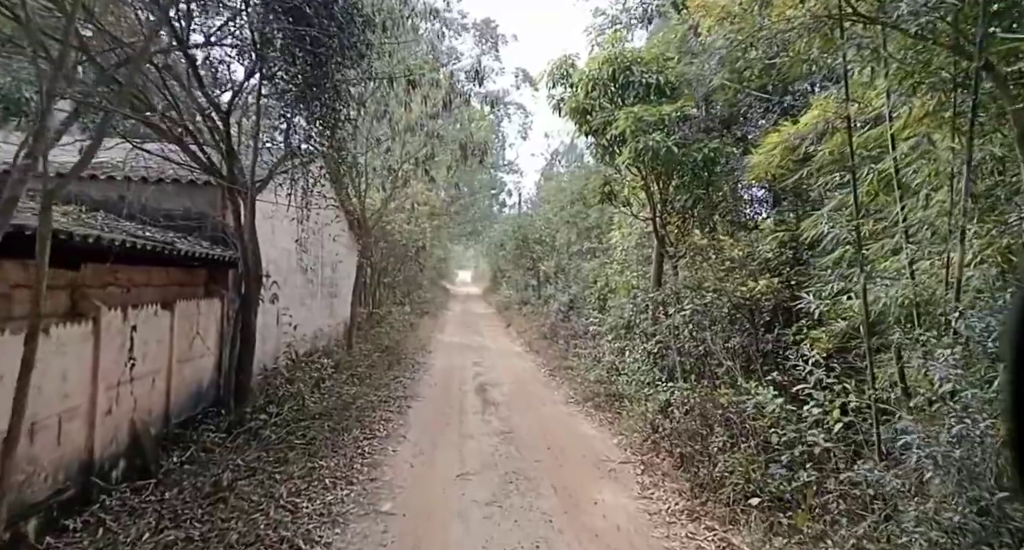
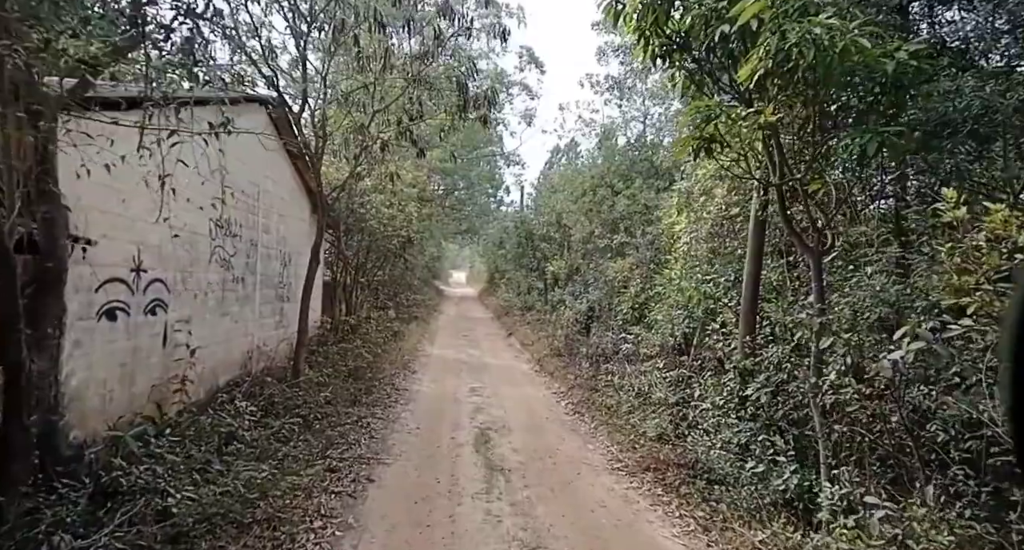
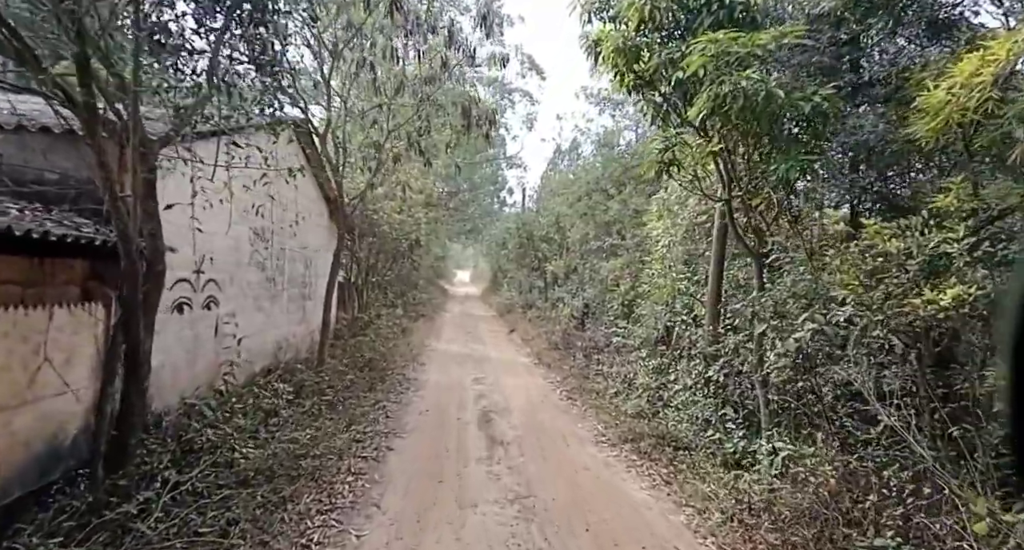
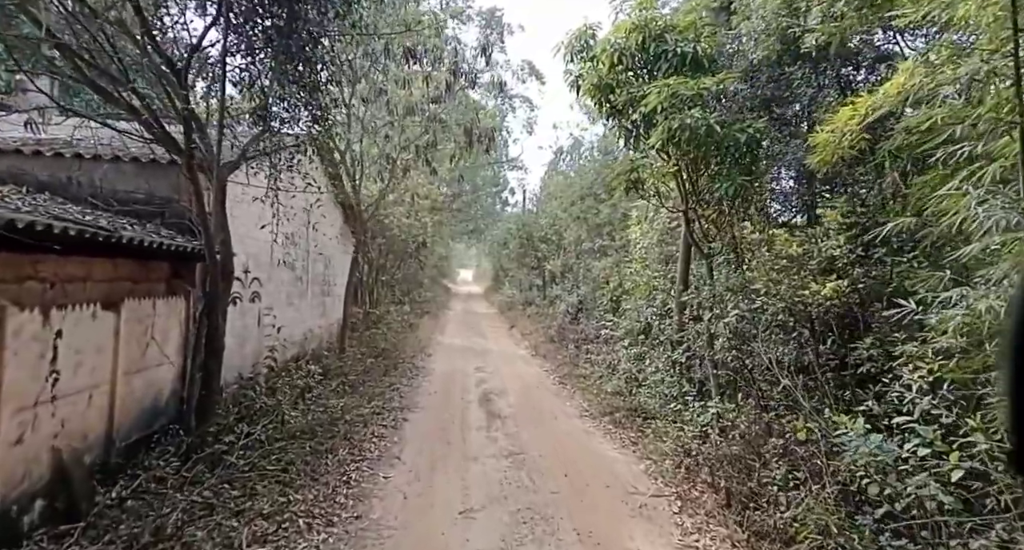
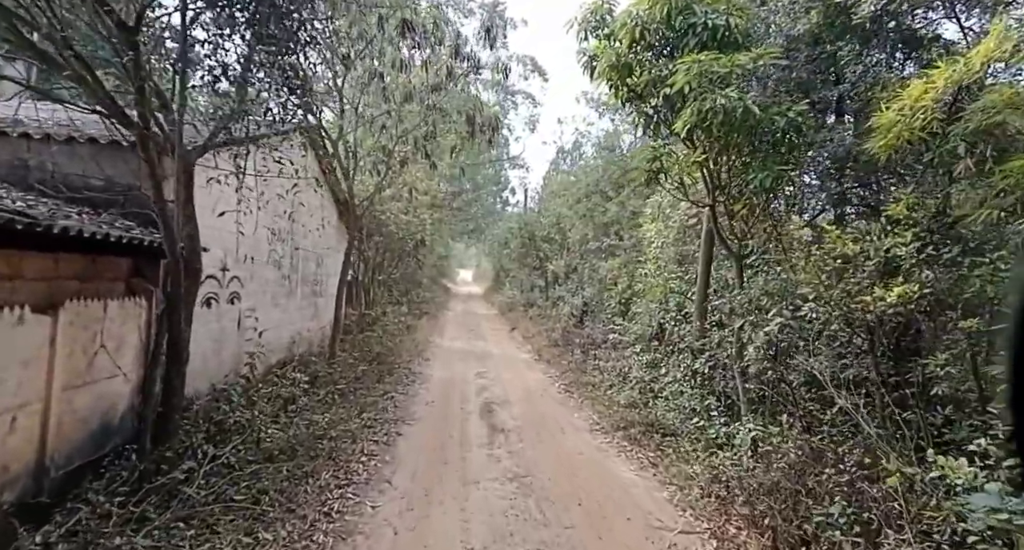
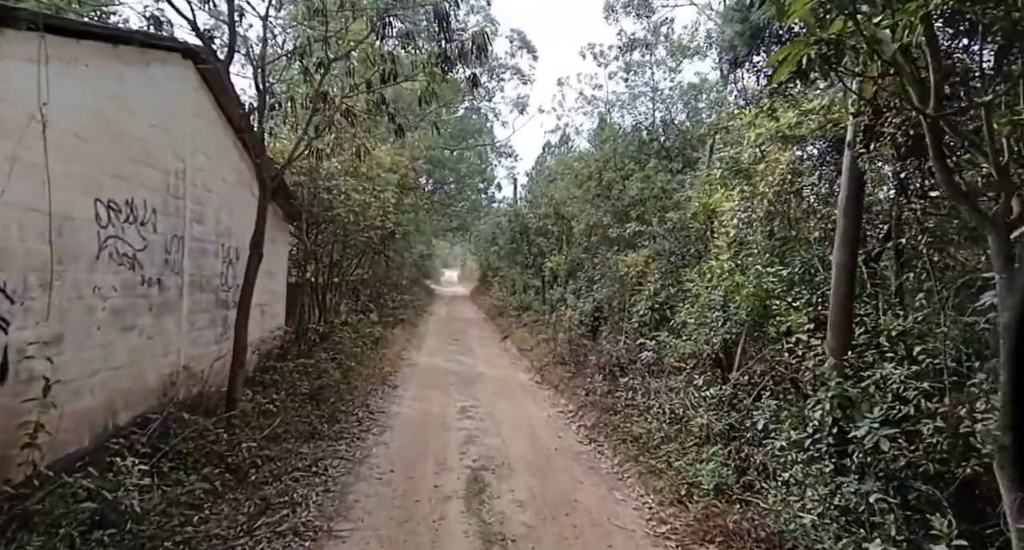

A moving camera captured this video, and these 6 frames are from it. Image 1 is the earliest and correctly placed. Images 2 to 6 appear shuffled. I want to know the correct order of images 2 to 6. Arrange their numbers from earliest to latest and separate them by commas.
4, 5, 3, 2, 6
